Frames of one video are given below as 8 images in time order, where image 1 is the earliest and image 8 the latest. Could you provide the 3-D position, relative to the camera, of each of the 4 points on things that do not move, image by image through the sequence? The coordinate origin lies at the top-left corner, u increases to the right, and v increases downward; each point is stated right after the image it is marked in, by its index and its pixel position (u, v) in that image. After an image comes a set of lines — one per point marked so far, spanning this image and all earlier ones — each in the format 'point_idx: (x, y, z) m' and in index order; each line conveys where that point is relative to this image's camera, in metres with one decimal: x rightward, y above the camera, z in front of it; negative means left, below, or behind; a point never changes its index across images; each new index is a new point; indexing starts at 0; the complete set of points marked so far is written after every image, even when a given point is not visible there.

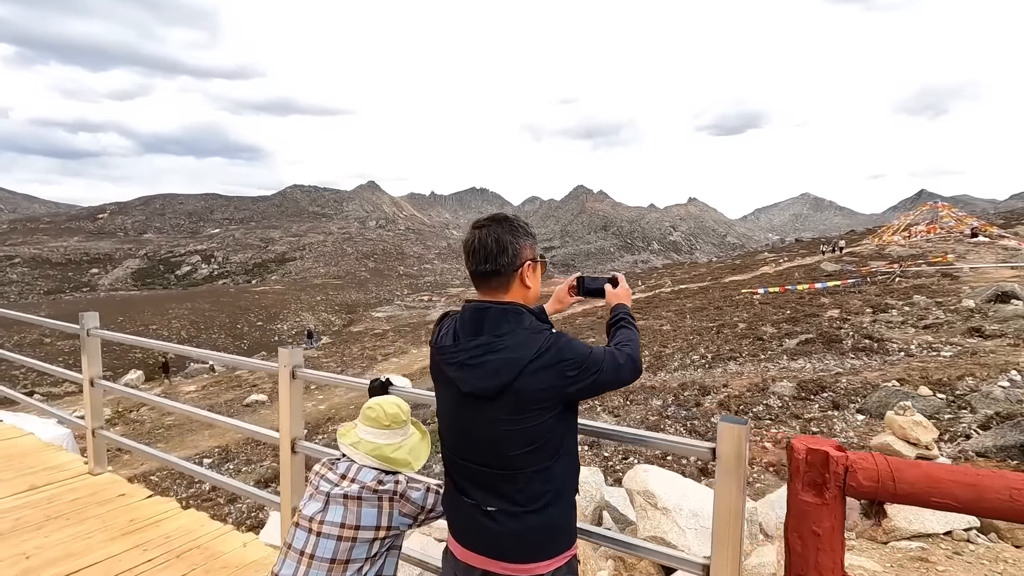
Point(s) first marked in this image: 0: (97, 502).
0: (-1.8, -0.9, +2.2) m
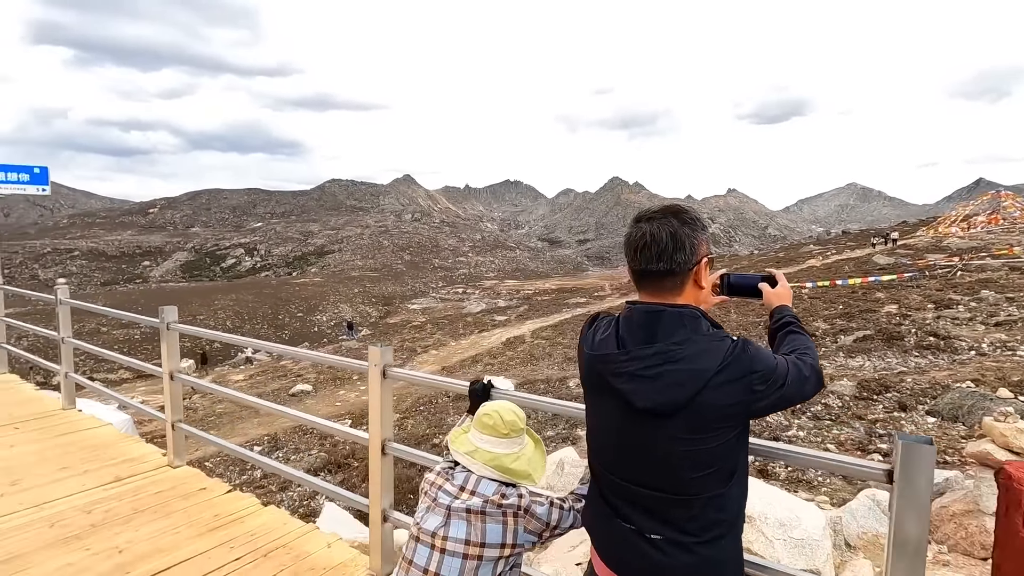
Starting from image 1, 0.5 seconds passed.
0: (-1.4, -0.9, +2.2) m
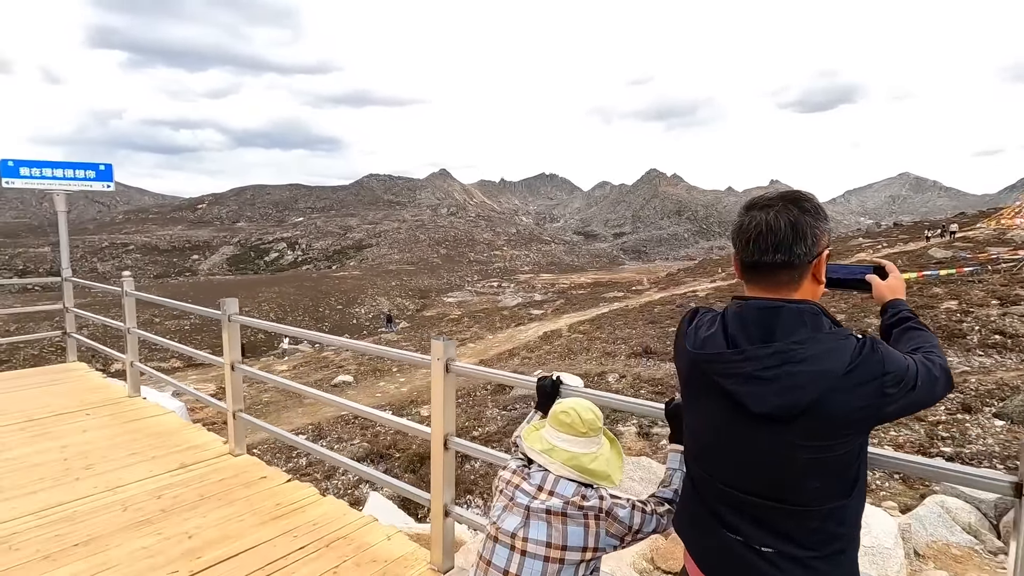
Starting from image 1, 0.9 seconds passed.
0: (-1.2, -0.9, +2.3) m
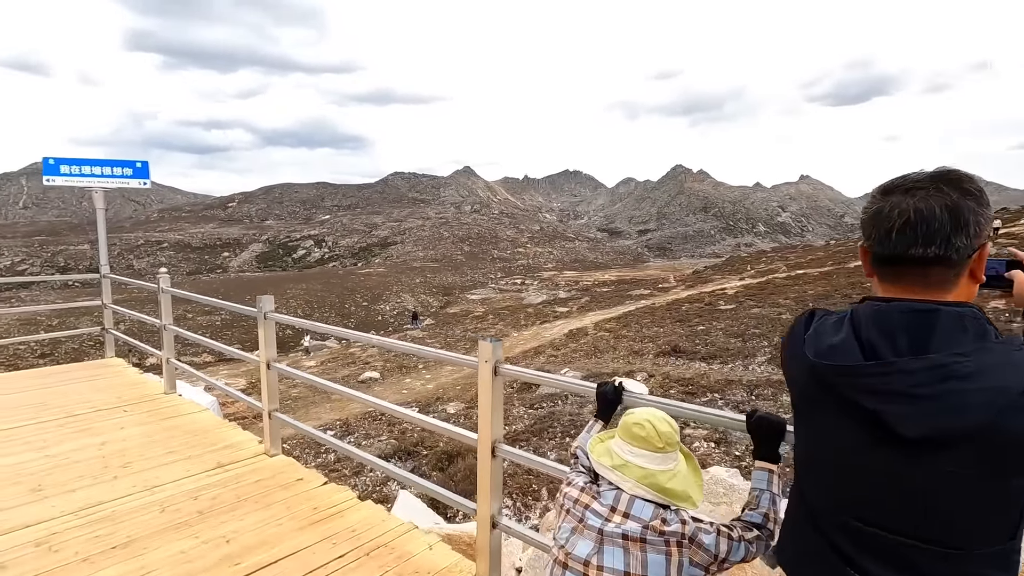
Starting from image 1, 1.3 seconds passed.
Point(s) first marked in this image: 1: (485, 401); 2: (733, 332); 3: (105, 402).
0: (-1.0, -0.8, +2.2) m
1: (-0.1, -0.3, +1.6) m
2: (+7.1, -1.4, +16.7) m
3: (-2.5, -0.7, +3.2) m
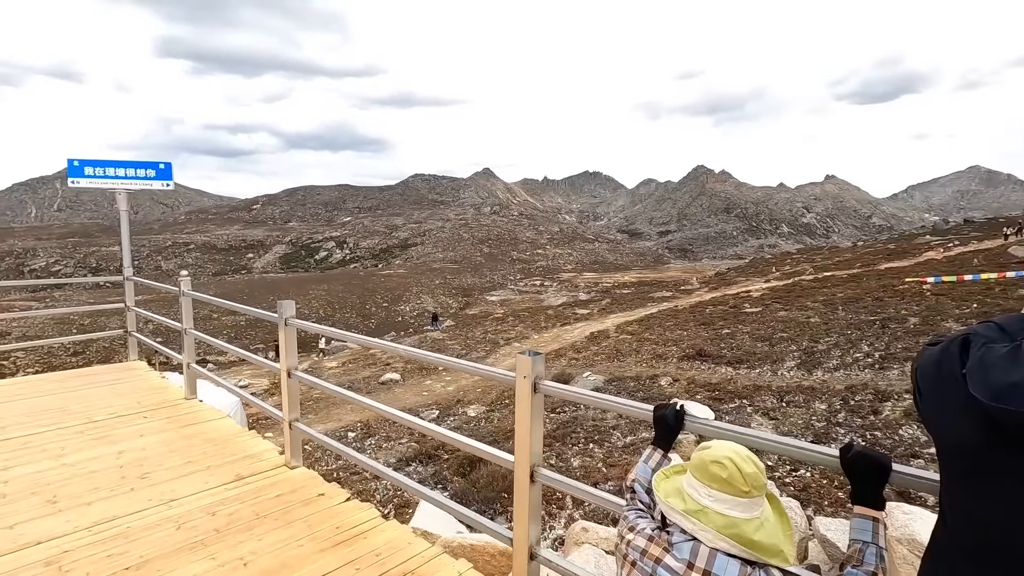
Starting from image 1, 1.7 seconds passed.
0: (-0.9, -0.9, +2.1) m
1: (0.0, -0.4, +1.4) m
2: (+7.8, -1.5, +16.3) m
3: (-2.4, -0.7, +3.2) m
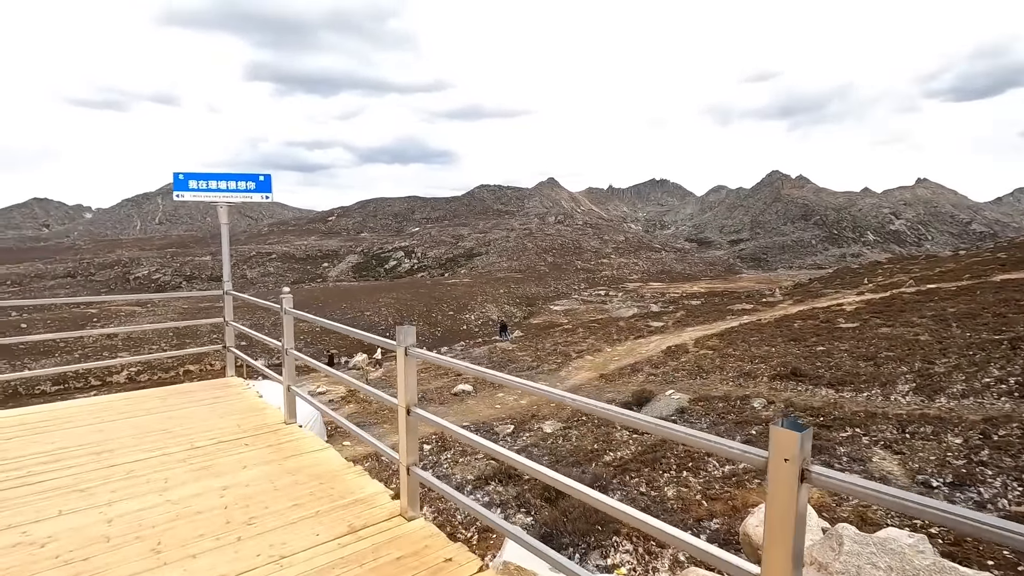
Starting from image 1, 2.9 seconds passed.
0: (-0.3, -1.0, +1.8) m
1: (+0.5, -0.4, +1.0) m
2: (+10.0, -1.9, +14.8) m
3: (-1.7, -0.8, +3.0) m
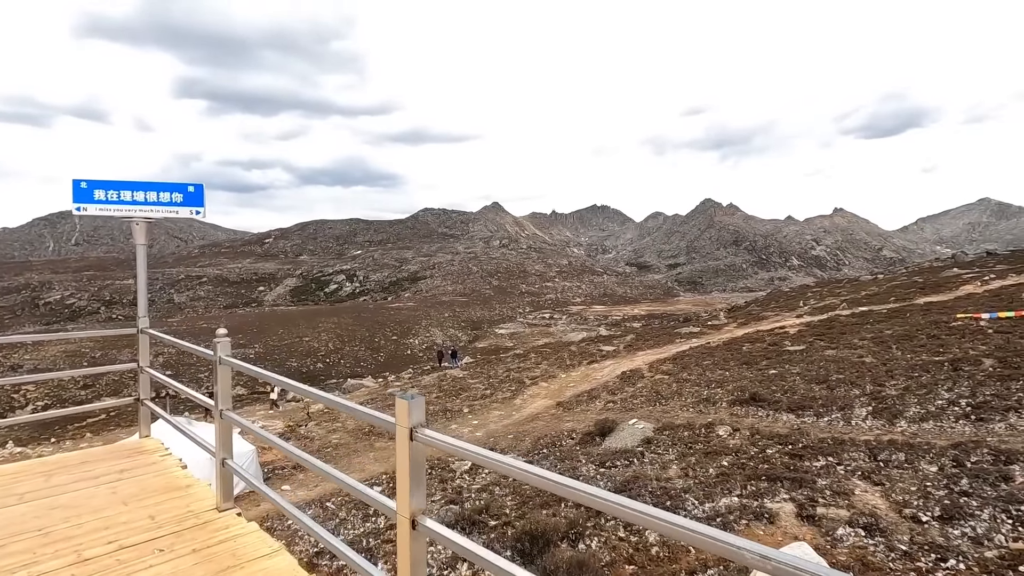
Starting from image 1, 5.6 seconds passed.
0: (-0.1, -1.1, +1.1) m
1: (+0.8, -0.5, +0.4) m
2: (+8.7, -2.6, +15.1) m
3: (-1.6, -1.0, +2.2) m
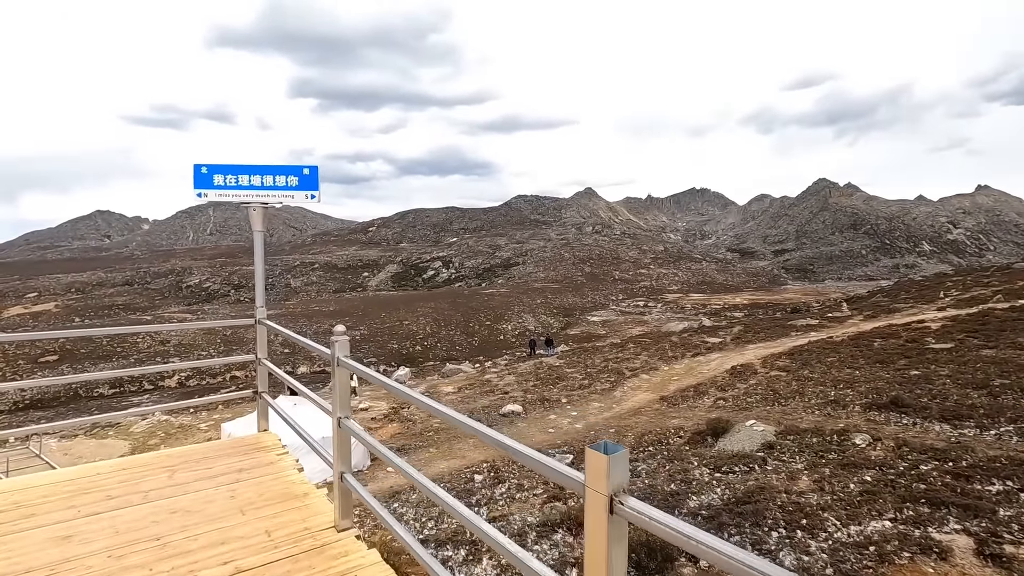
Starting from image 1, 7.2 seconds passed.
0: (+0.3, -1.1, +0.6) m
1: (+1.0, -0.6, -0.2) m
2: (+11.4, -2.3, +12.9) m
3: (-1.0, -1.0, +2.0) m
